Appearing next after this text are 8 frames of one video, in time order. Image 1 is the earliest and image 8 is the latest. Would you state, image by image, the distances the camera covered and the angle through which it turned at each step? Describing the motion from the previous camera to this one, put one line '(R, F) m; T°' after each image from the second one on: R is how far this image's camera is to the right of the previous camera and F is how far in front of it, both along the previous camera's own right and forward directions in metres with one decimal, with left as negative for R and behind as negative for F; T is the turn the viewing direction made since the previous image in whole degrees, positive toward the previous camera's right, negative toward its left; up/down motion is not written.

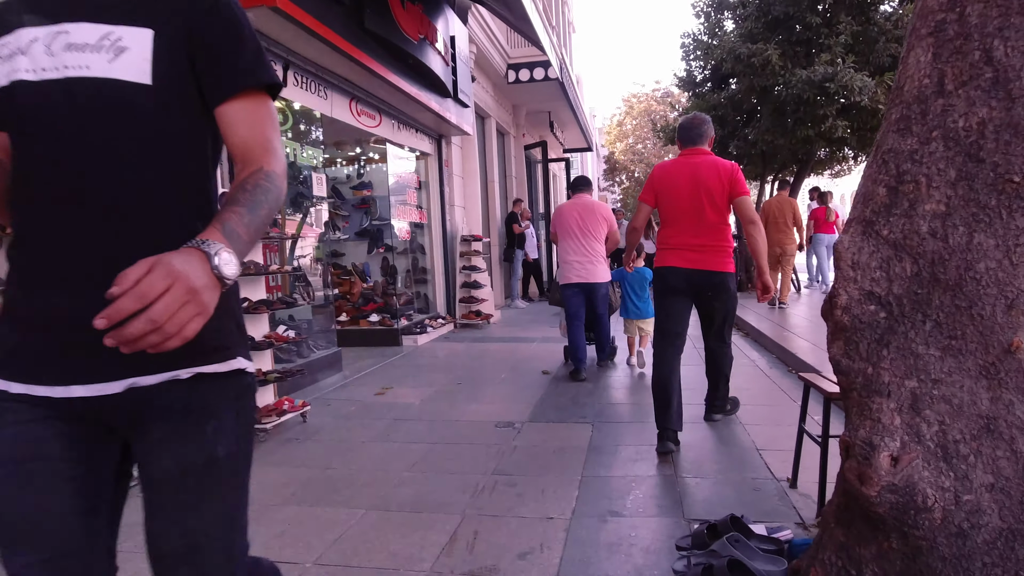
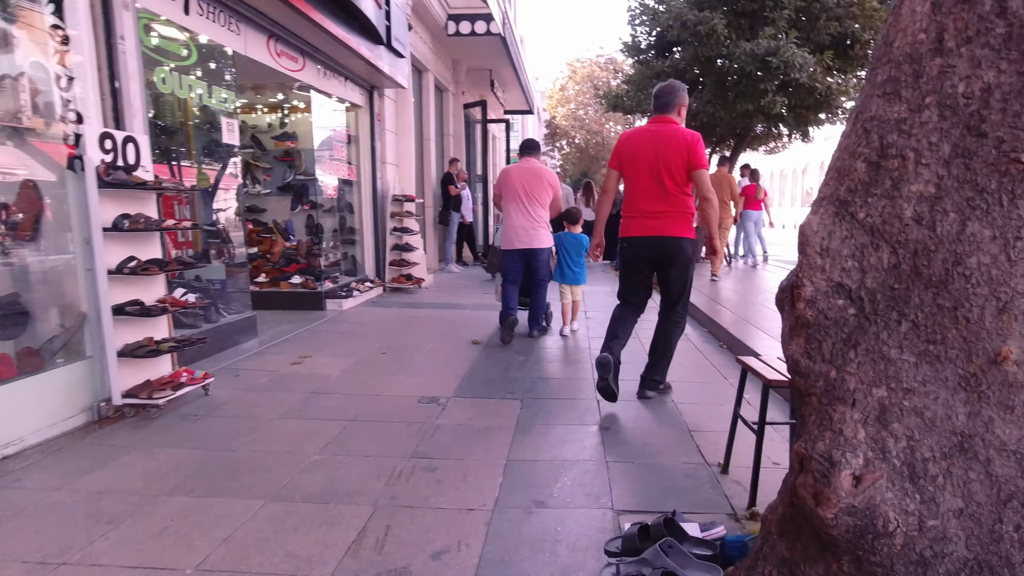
(+0.1, +0.3) m; +6°
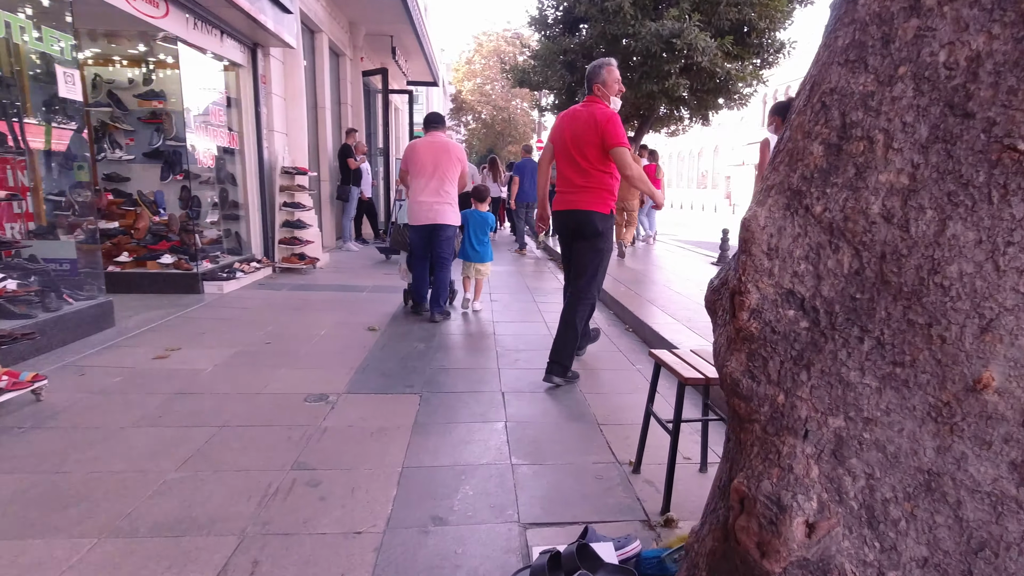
(0.0, +0.3) m; +9°
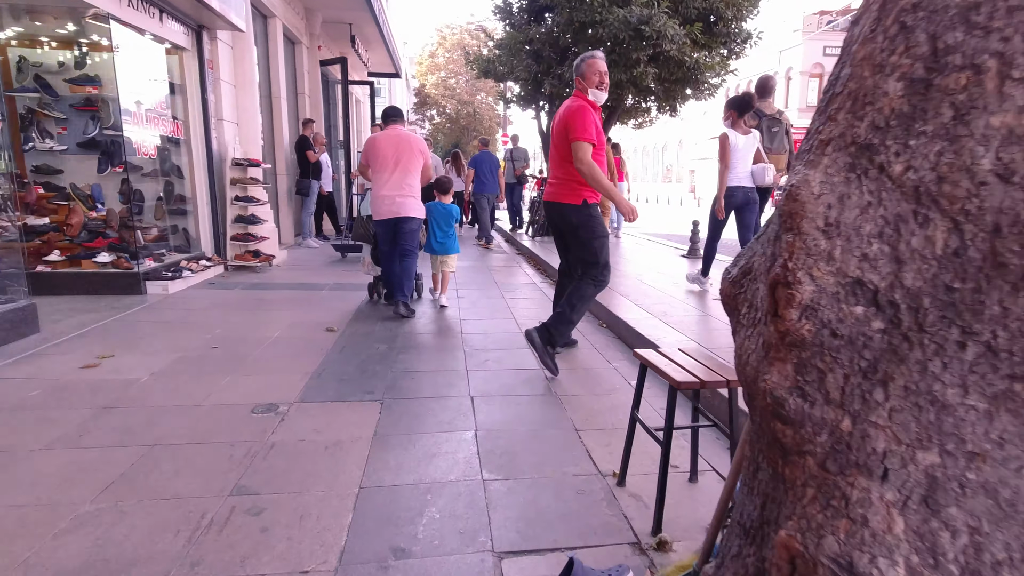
(0.0, +0.3) m; +3°
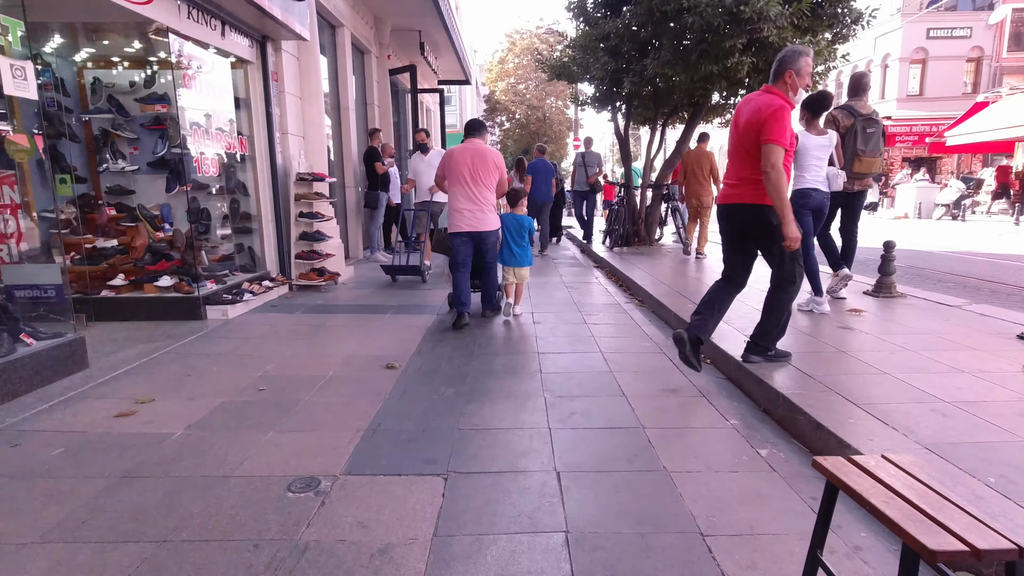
(-0.1, +0.7) m; -7°
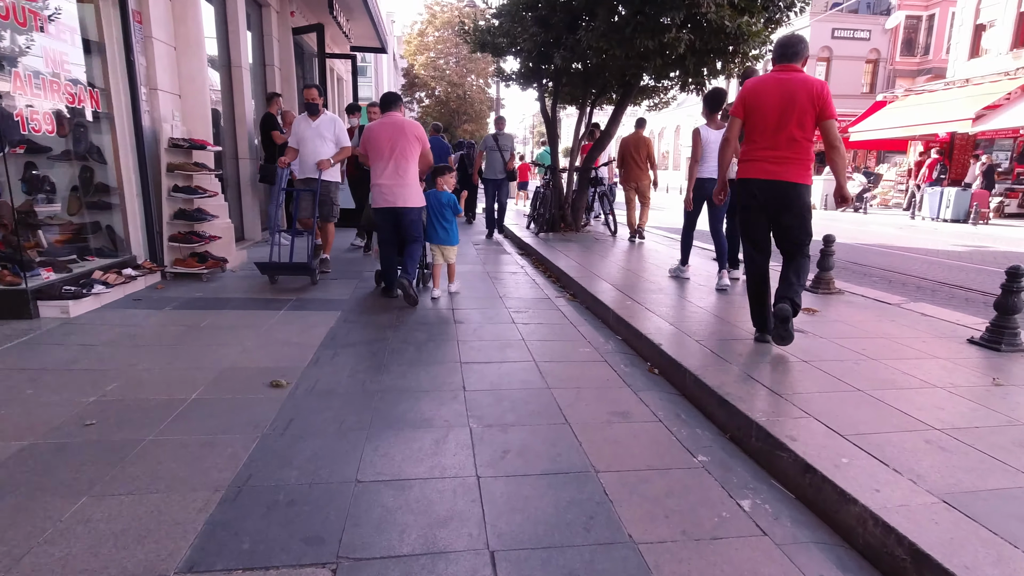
(0.0, +0.8) m; +8°
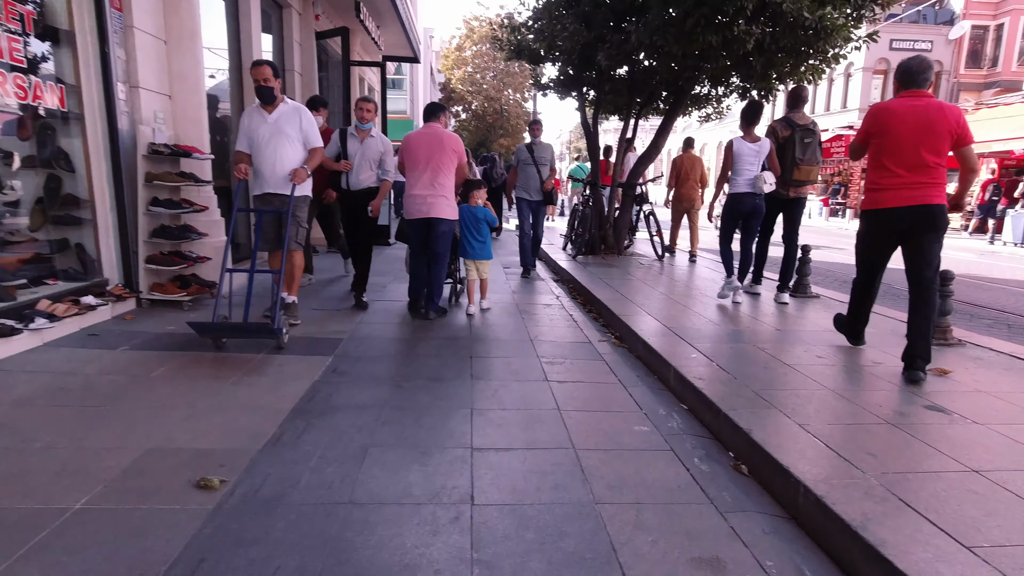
(0.0, +1.1) m; -3°
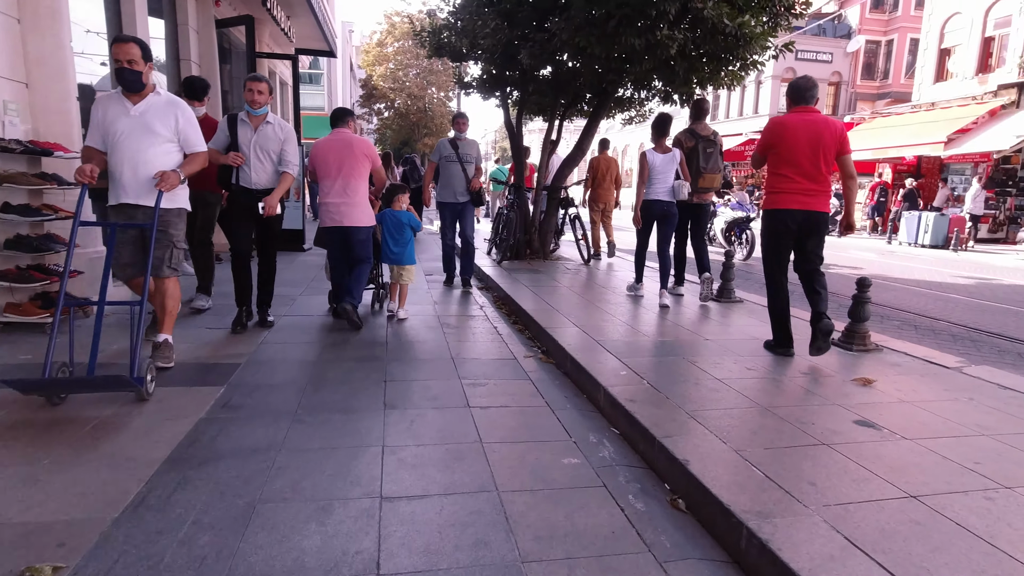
(+0.1, +0.3) m; +7°
